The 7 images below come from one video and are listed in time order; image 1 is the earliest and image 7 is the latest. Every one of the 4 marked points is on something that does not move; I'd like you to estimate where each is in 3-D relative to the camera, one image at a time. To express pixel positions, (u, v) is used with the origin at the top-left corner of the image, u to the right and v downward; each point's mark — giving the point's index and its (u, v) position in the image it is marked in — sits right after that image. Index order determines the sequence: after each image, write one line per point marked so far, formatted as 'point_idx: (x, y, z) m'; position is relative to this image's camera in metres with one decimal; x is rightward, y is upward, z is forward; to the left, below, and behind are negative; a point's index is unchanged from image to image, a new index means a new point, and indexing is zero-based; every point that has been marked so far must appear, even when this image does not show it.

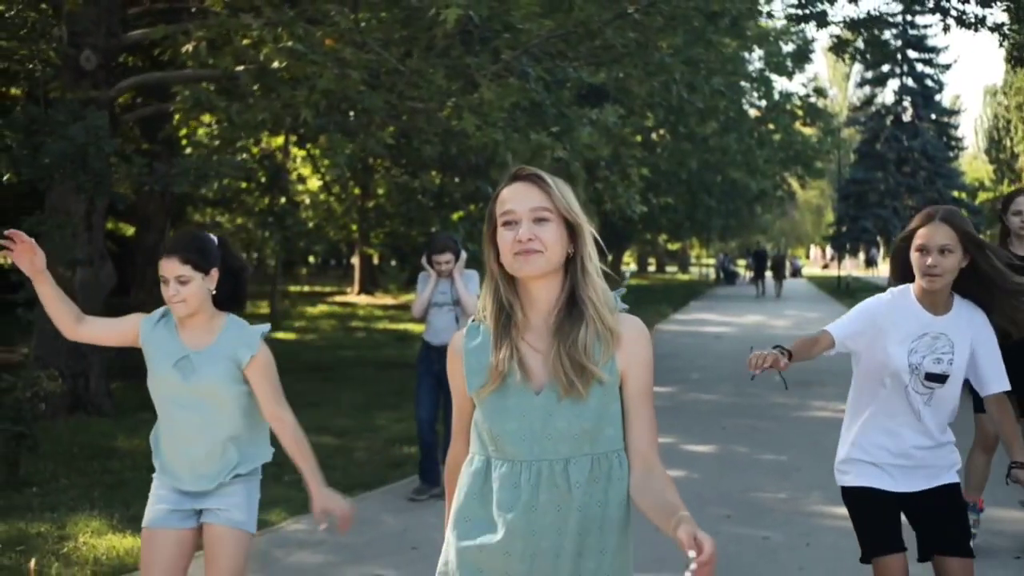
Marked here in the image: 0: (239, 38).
0: (-2.5, +2.3, +12.1) m
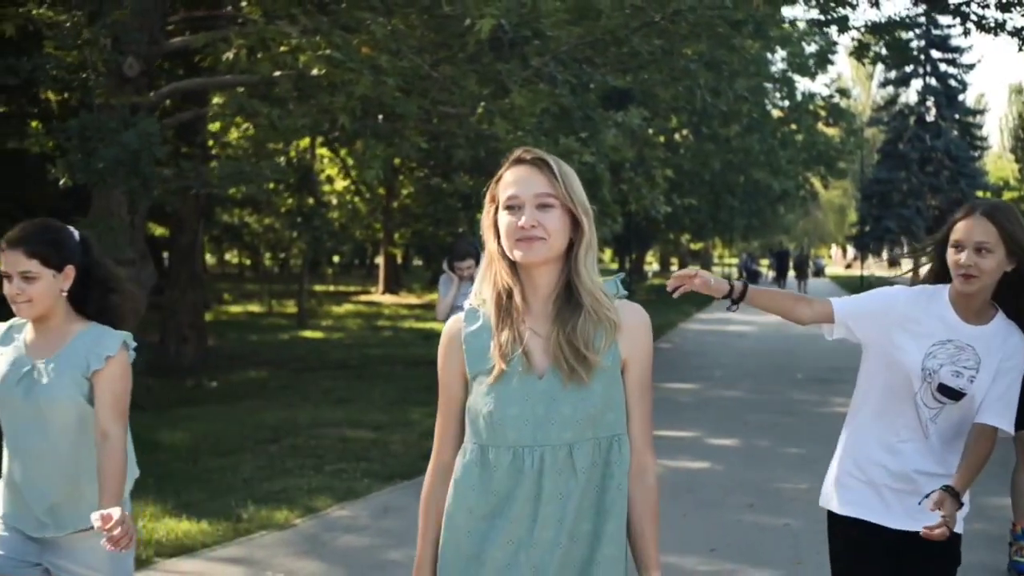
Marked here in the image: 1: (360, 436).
0: (-2.2, +2.3, +12.6) m
1: (-1.3, -1.2, +11.1) m
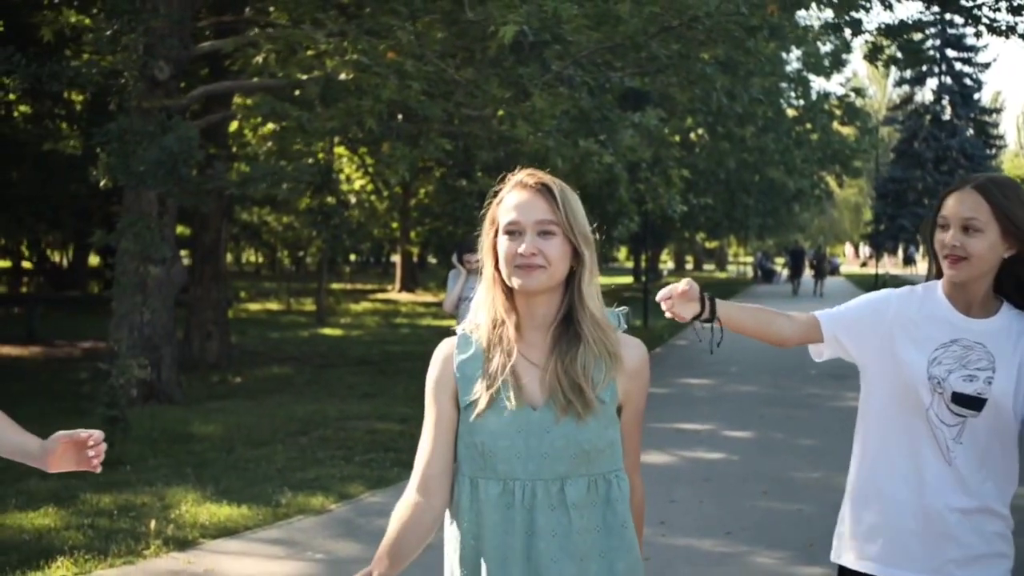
0: (-2.0, +2.3, +12.9) m
1: (-1.1, -1.2, +11.5) m
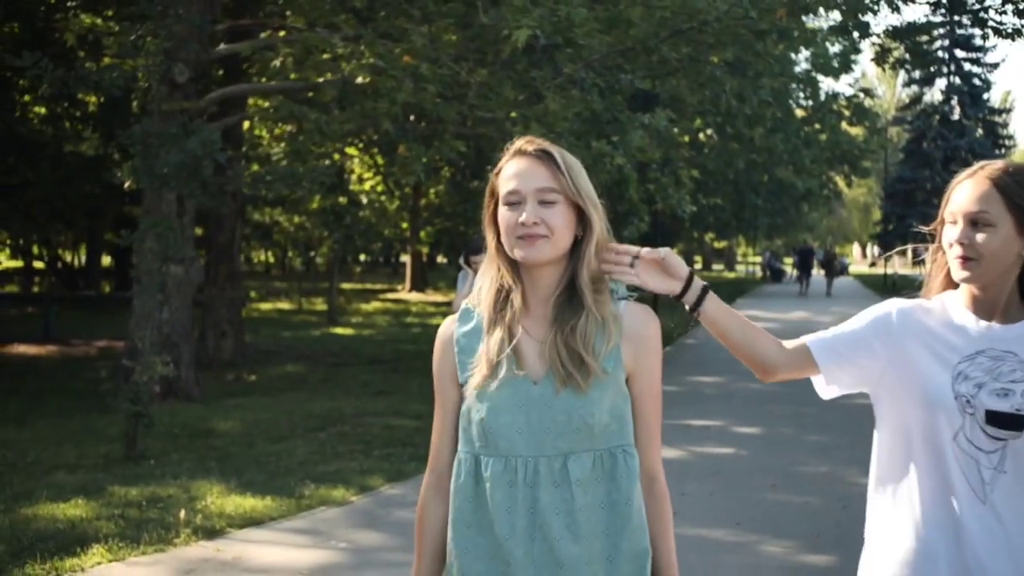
0: (-1.9, +2.3, +13.2) m
1: (-1.0, -1.2, +11.7) m
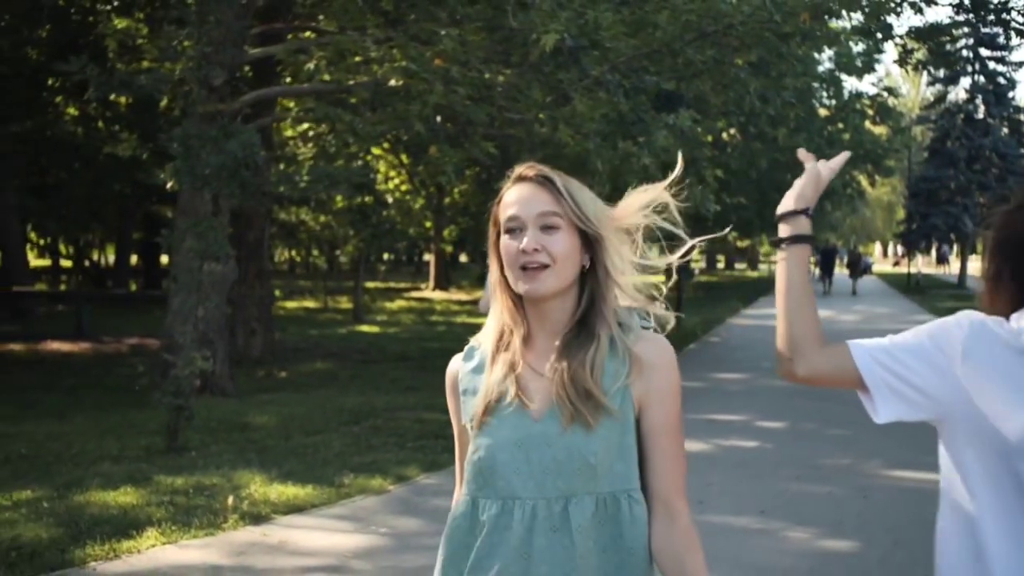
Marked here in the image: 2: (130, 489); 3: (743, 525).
0: (-1.6, +2.4, +13.5) m
1: (-0.7, -1.2, +12.0) m
2: (-2.4, -1.3, +8.2) m
3: (+1.3, -1.3, +7.4) m
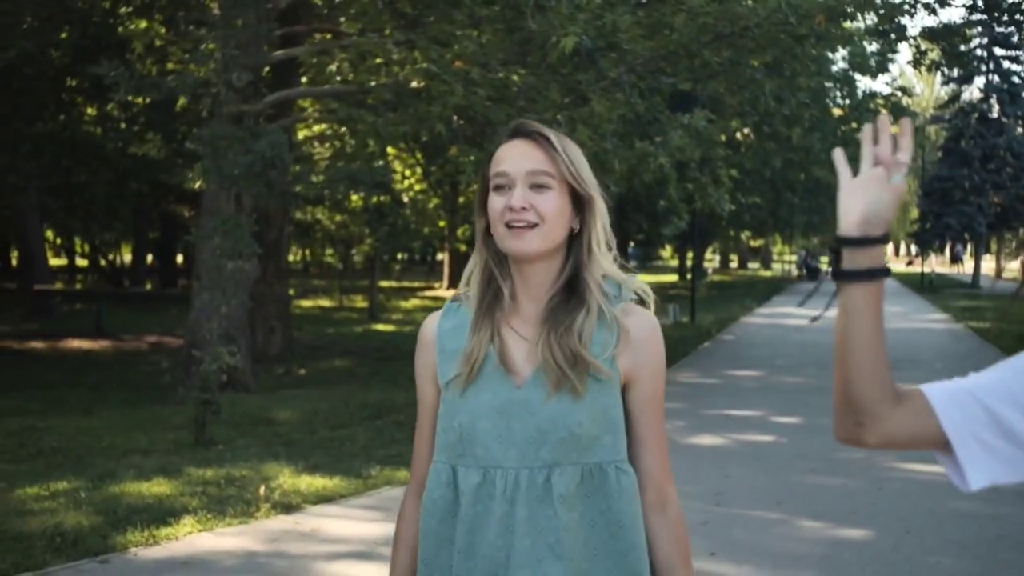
0: (-1.4, +2.4, +13.7) m
1: (-0.5, -1.2, +12.2) m
2: (-2.2, -1.2, +8.5) m
3: (+1.4, -1.3, +7.6) m
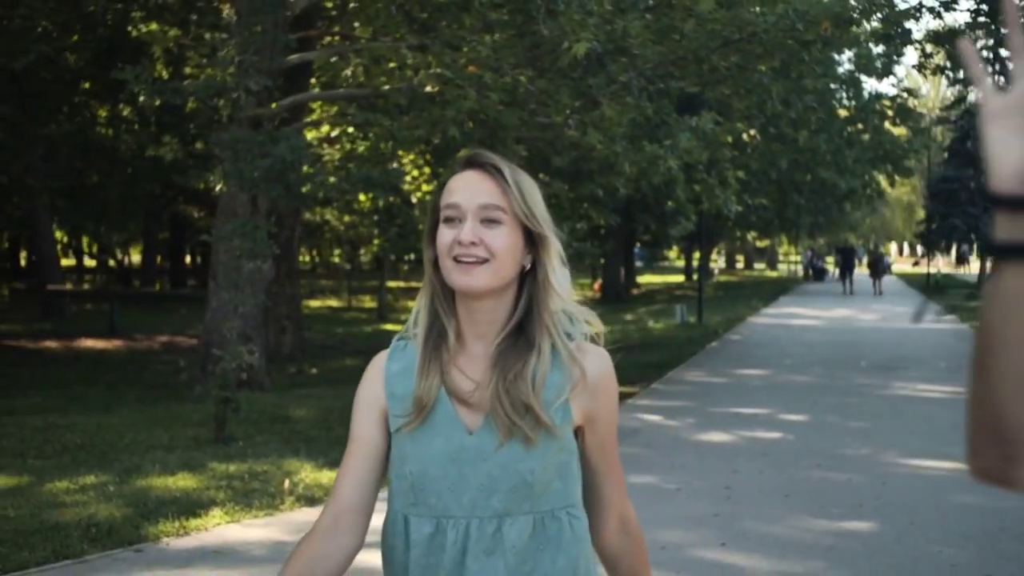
0: (-1.3, +2.4, +14.0) m
1: (-0.4, -1.2, +12.5) m
2: (-2.1, -1.2, +8.7) m
3: (+1.5, -1.3, +7.8) m
